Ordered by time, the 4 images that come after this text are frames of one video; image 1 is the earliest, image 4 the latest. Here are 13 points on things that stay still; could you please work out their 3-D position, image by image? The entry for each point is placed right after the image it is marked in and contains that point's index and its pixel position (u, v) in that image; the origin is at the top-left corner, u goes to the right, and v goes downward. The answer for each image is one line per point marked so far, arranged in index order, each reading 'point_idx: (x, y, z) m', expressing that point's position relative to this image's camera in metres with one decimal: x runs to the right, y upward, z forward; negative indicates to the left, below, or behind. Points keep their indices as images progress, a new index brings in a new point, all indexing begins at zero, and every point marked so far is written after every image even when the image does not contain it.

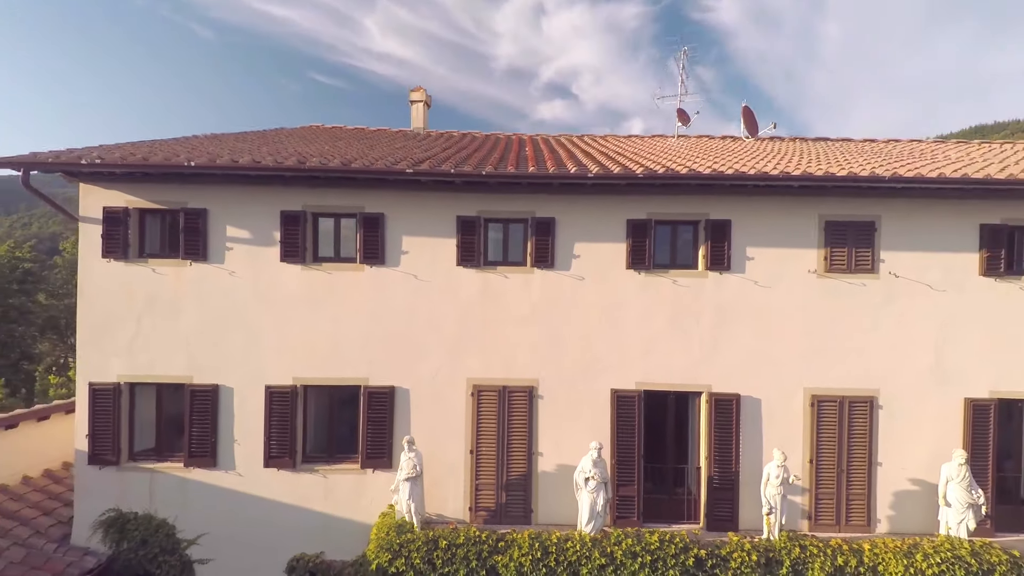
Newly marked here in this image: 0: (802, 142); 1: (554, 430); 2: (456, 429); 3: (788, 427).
0: (+5.2, +2.6, +12.2) m
1: (+0.5, -1.6, +7.7) m
2: (-0.6, -1.6, +7.7) m
3: (+3.0, -1.5, +7.5) m
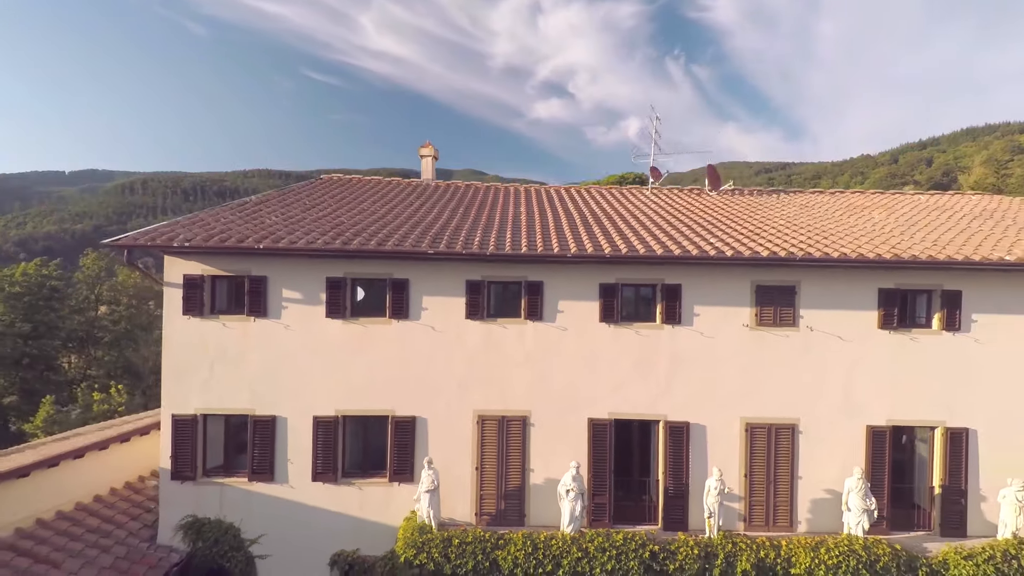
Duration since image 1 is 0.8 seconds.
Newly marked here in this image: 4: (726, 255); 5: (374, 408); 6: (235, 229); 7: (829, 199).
0: (+5.1, +1.9, +14.2) m
1: (+0.4, -2.3, +9.6) m
2: (-0.7, -2.3, +9.6) m
3: (+3.0, -2.2, +9.5) m
4: (+2.8, +0.4, +9.0) m
5: (-1.9, -1.7, +9.6) m
6: (-4.1, +0.9, +9.9) m
7: (+6.5, +1.9, +13.9) m
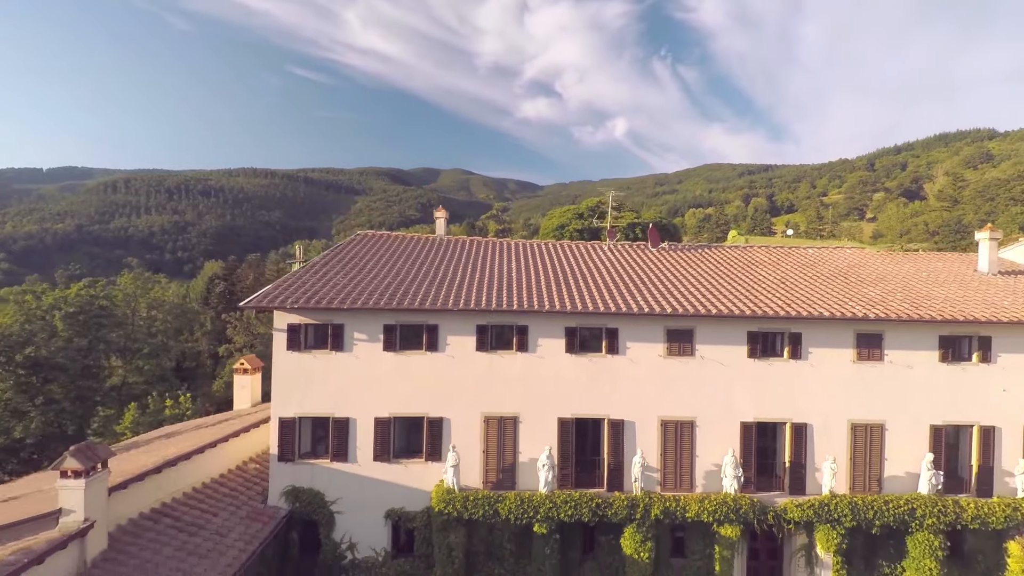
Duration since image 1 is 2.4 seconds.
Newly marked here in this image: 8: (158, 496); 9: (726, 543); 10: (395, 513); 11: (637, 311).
0: (+4.9, +1.0, +19.1) m
1: (+0.3, -3.2, +14.4) m
2: (-0.8, -3.2, +14.4) m
3: (+2.9, -3.1, +14.3) m
4: (+2.7, -0.5, +13.8) m
5: (-2.0, -2.6, +14.3) m
6: (-4.2, 0.0, +14.6) m
7: (+6.3, +1.0, +18.8) m
8: (-6.5, -3.8, +12.5) m
9: (+4.3, -5.1, +13.7) m
10: (-2.4, -4.6, +14.1) m
11: (+2.5, -0.5, +13.8) m
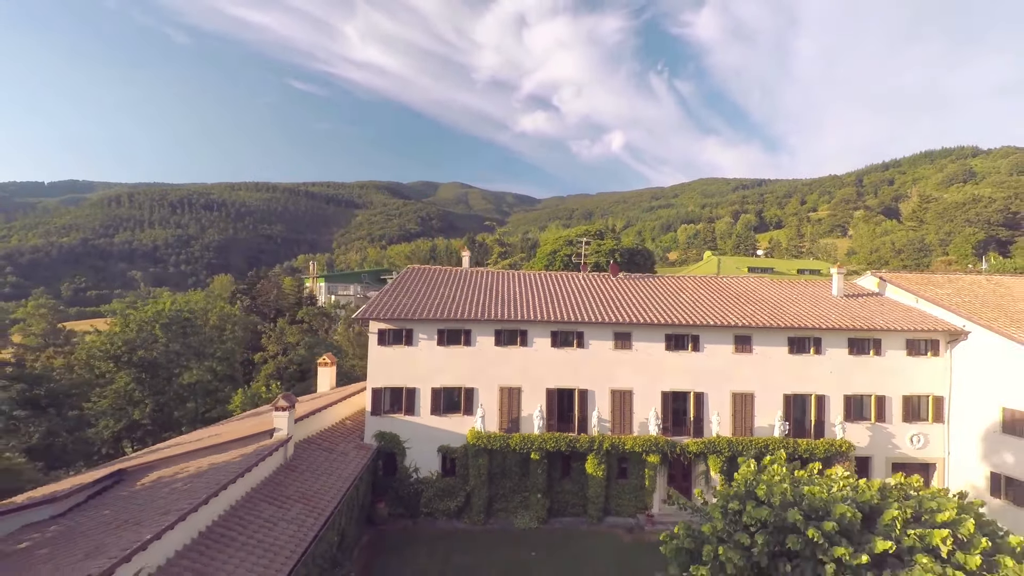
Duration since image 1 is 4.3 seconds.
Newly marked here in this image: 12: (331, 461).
0: (+5.1, +0.3, +27.5) m
1: (+0.5, -3.8, +22.8) m
2: (-0.6, -3.8, +22.8) m
3: (+3.1, -3.8, +22.7) m
4: (+2.9, -1.1, +22.3) m
5: (-1.9, -3.2, +22.7) m
6: (-4.0, -0.6, +23.0) m
7: (+6.5, +0.3, +27.3) m
8: (-6.3, -4.4, +20.9) m
9: (+4.5, -5.8, +22.1) m
10: (-2.2, -5.2, +22.4) m
11: (+2.7, -1.1, +22.2) m
12: (-5.2, -5.0, +19.6) m
